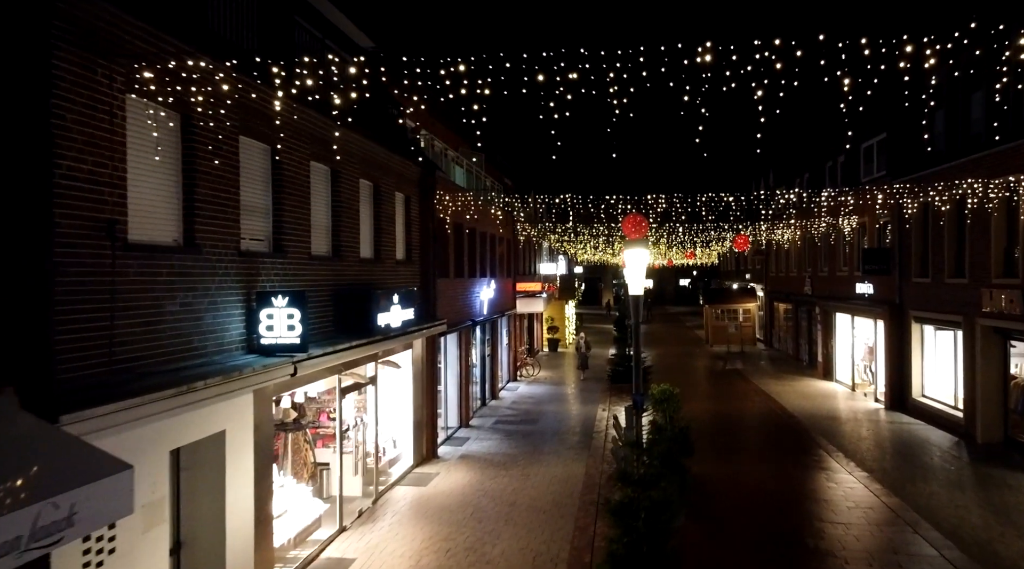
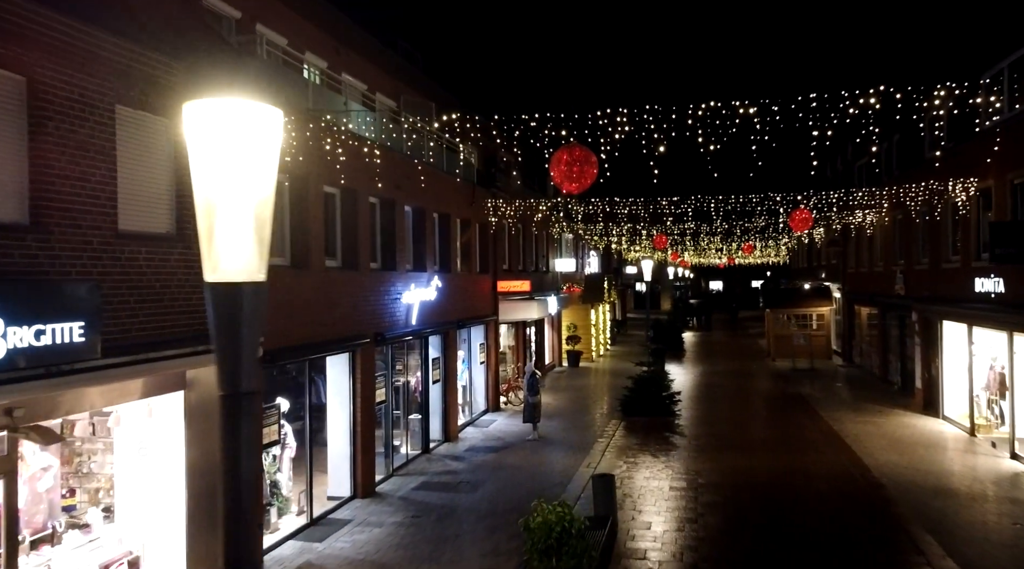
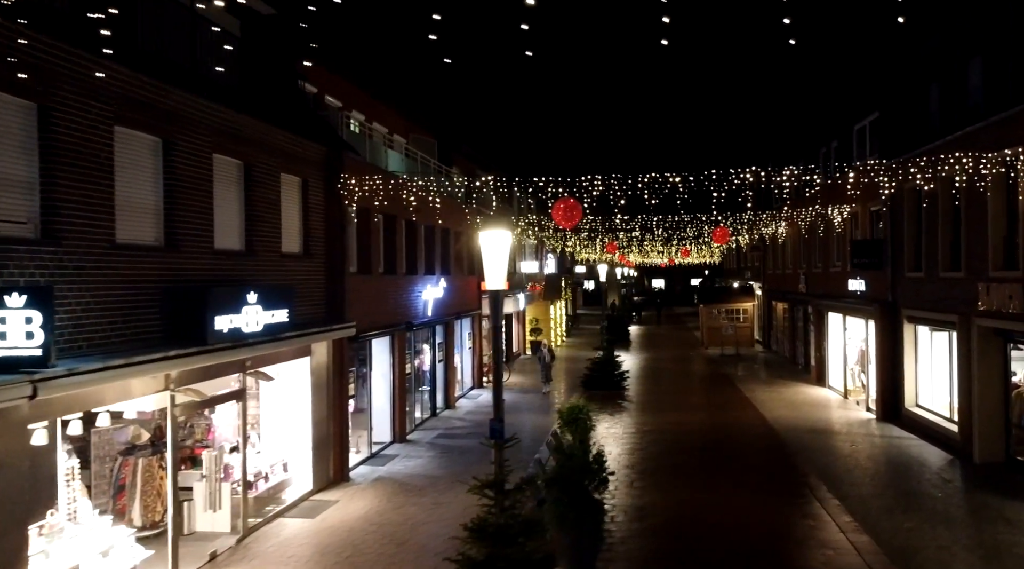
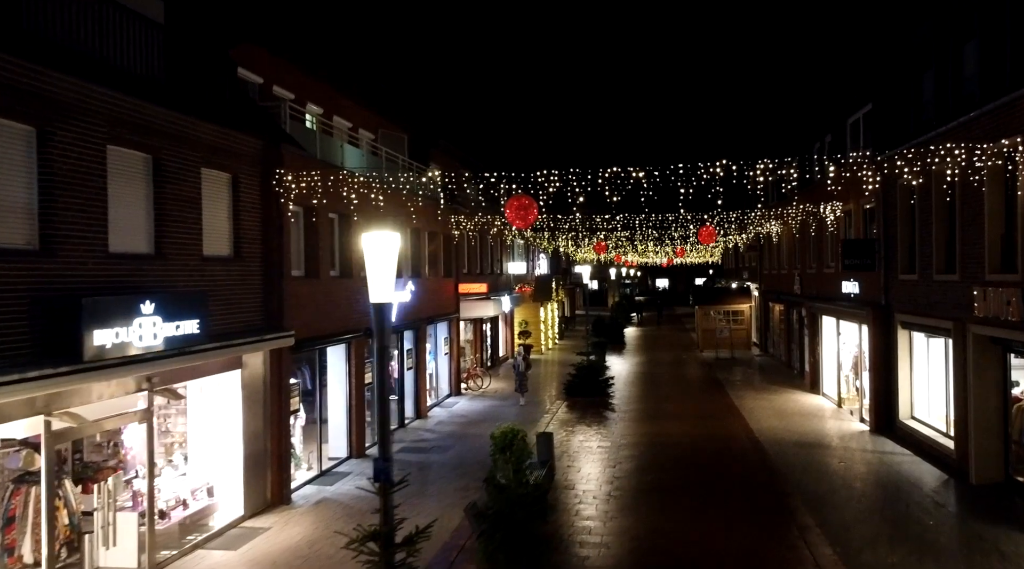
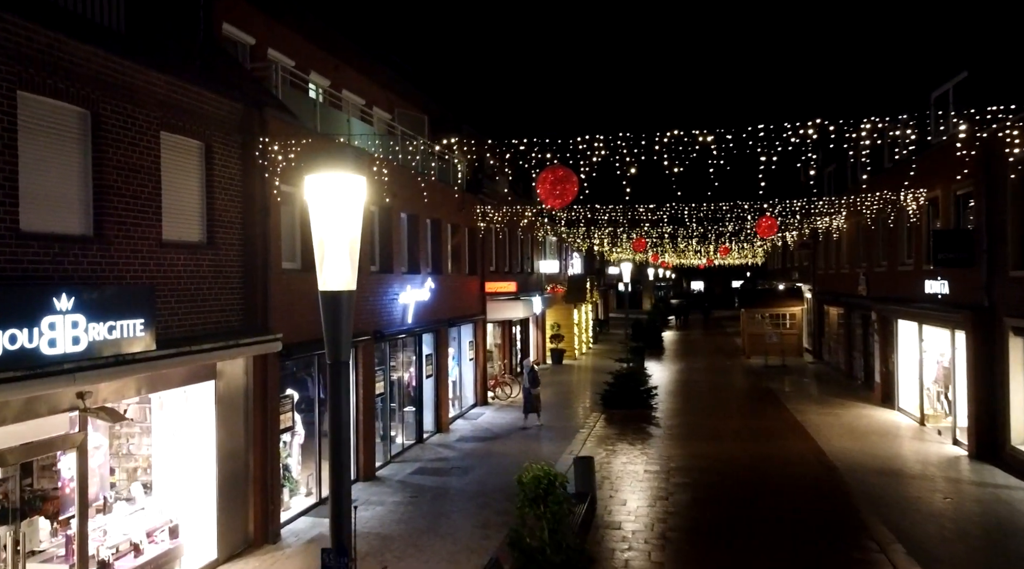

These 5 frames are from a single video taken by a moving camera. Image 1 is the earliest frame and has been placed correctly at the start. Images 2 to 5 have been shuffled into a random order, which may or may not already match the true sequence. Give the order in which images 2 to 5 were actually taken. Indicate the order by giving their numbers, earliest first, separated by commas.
3, 4, 5, 2
